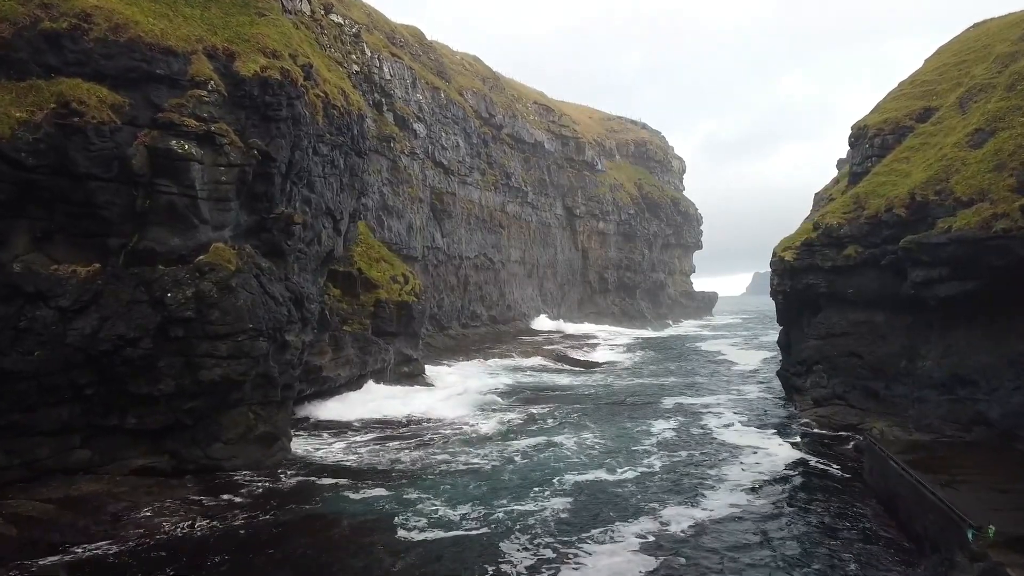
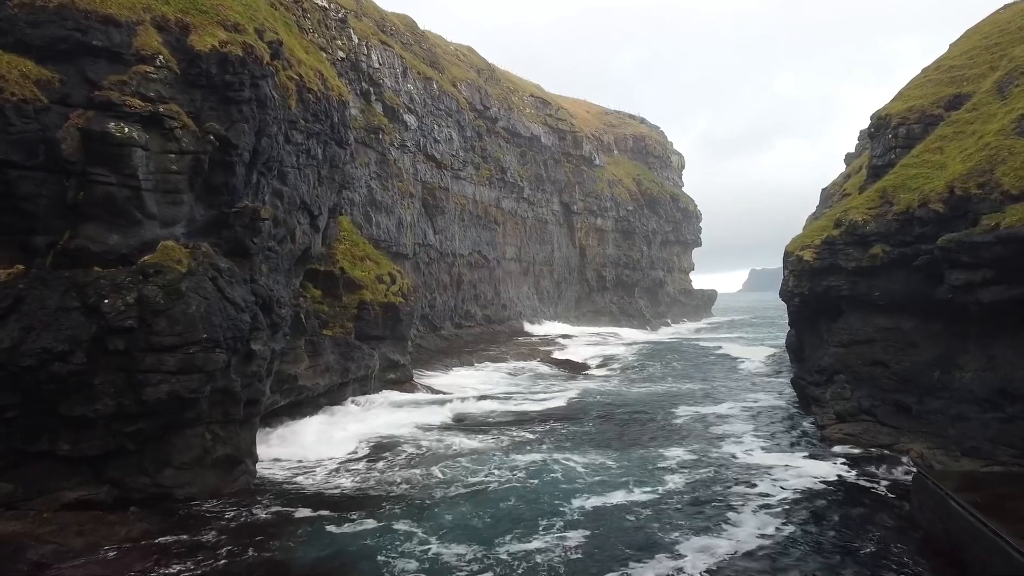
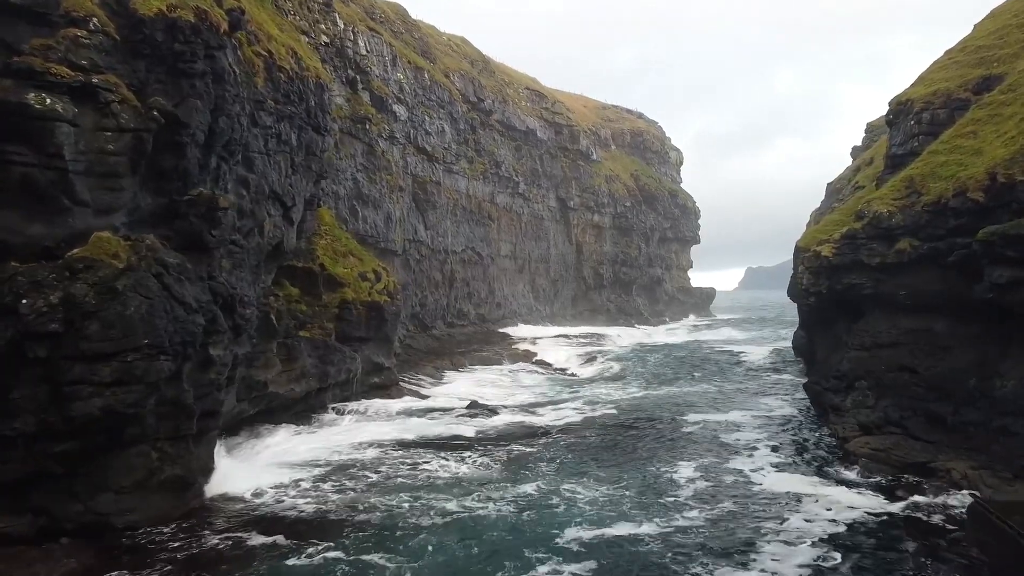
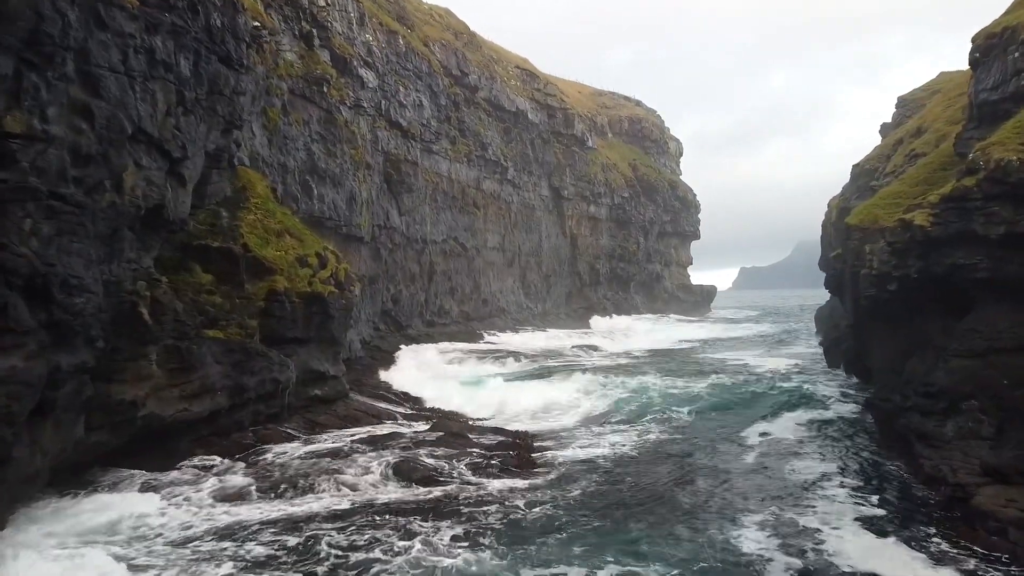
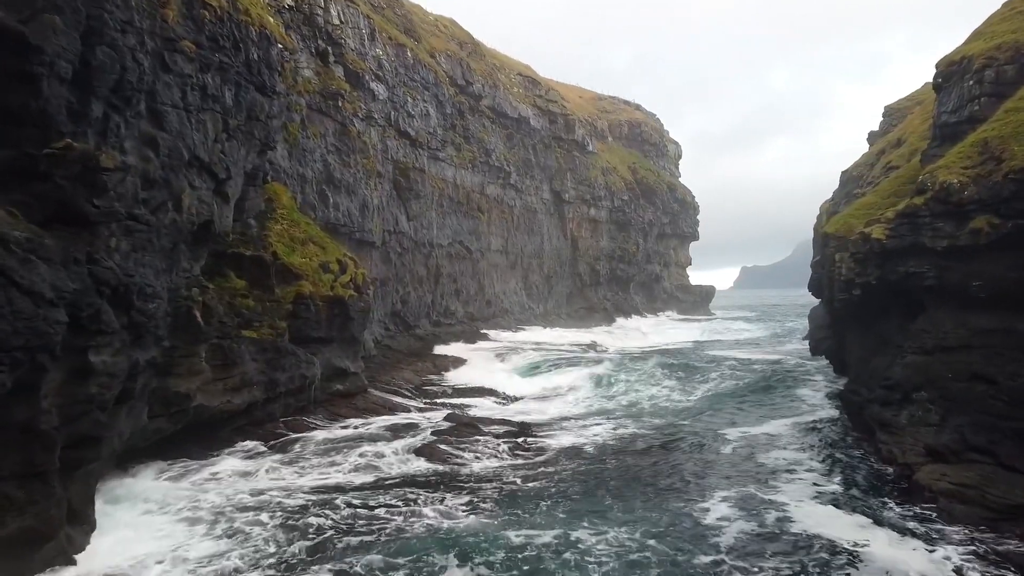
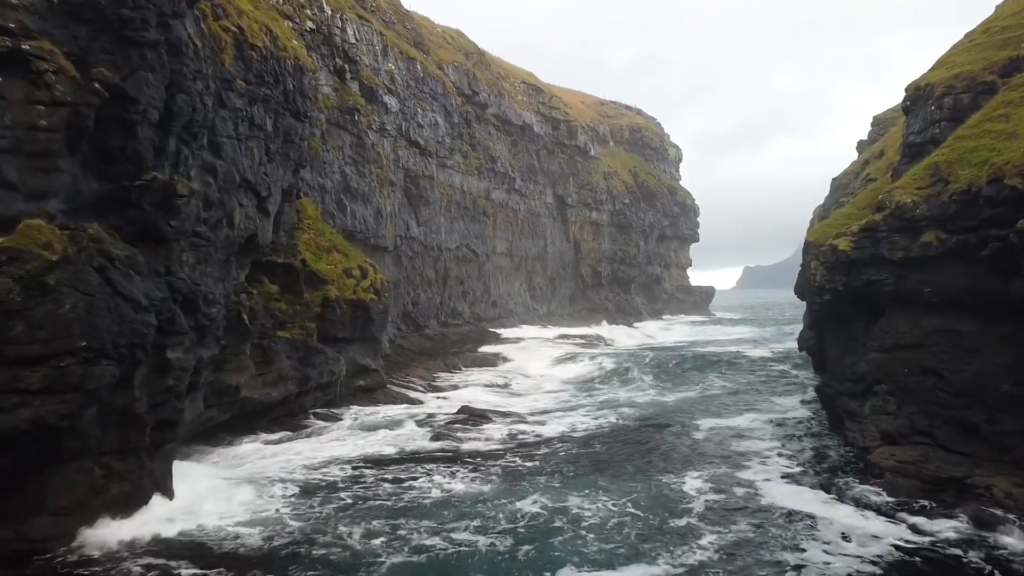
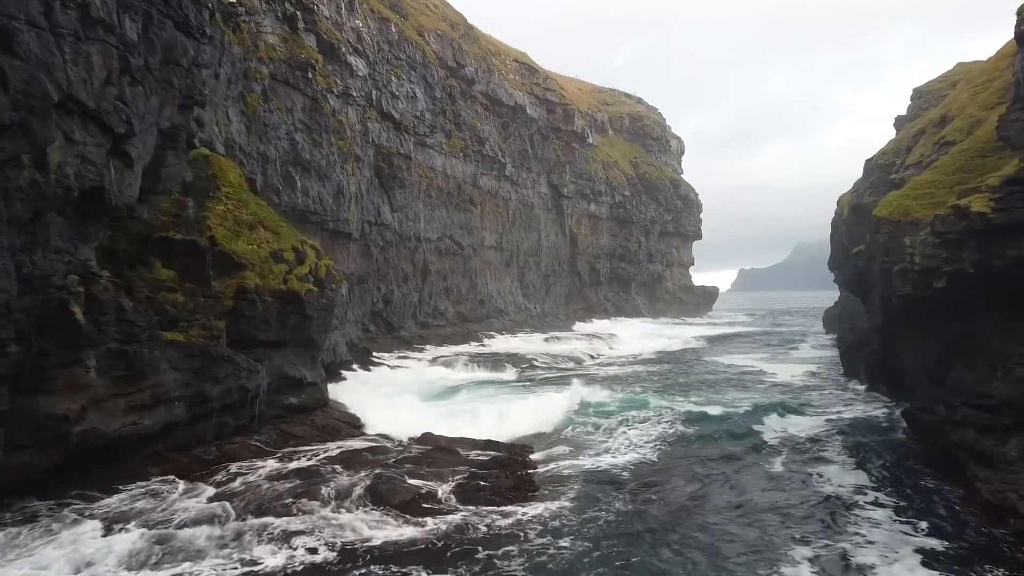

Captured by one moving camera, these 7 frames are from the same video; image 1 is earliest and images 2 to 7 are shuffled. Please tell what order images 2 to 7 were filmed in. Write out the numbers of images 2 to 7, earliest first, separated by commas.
2, 3, 6, 5, 4, 7
